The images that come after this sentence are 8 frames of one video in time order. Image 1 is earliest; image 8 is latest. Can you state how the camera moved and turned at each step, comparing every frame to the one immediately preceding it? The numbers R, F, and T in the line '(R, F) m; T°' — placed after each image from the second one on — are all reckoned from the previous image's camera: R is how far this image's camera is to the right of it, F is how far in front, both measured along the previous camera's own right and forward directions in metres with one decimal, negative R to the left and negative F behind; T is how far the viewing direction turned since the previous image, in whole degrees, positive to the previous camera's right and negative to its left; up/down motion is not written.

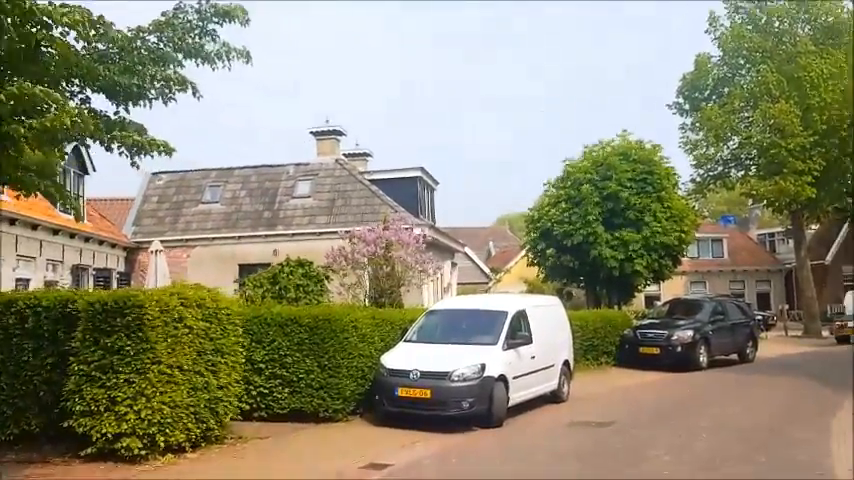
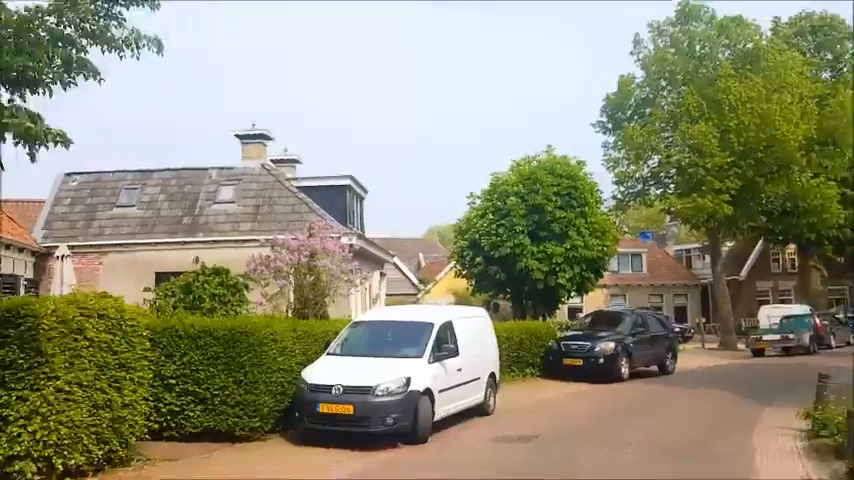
(-0.4, +0.6) m; +6°
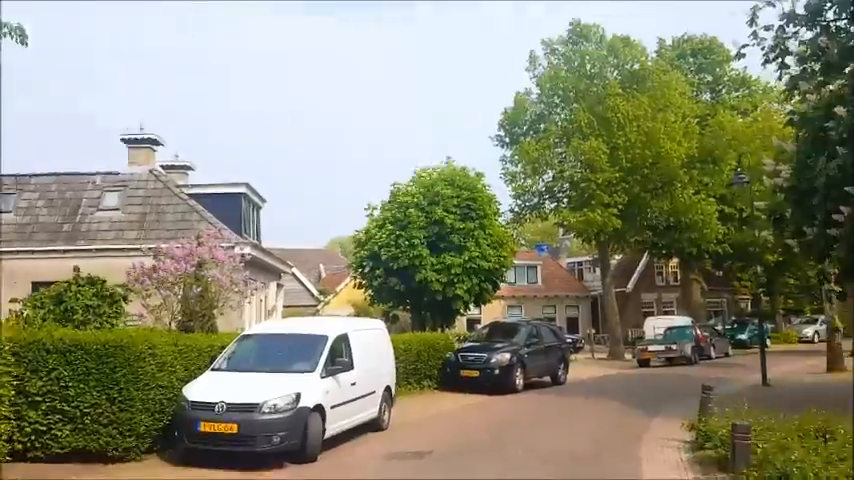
(+0.1, +0.2) m; +7°
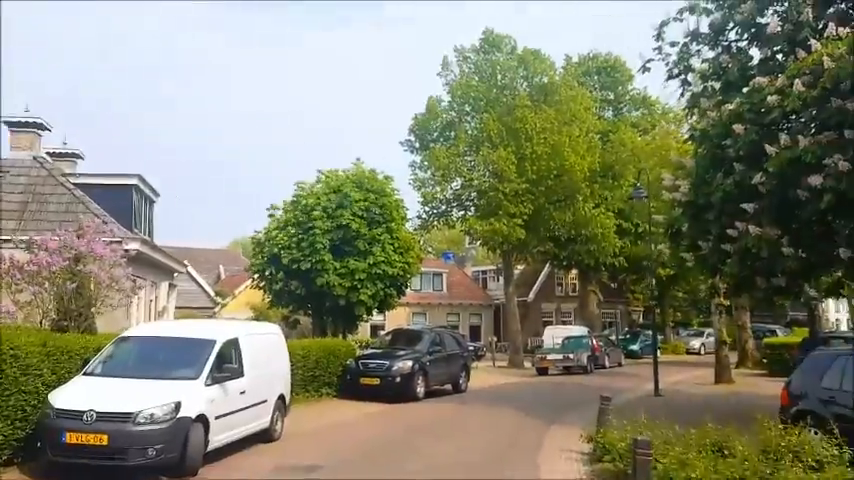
(+0.1, +0.4) m; +7°
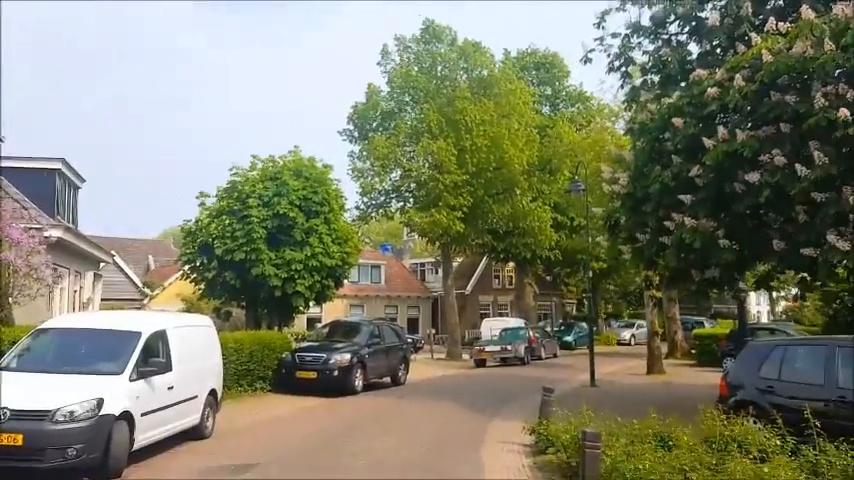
(0.0, +0.3) m; +4°
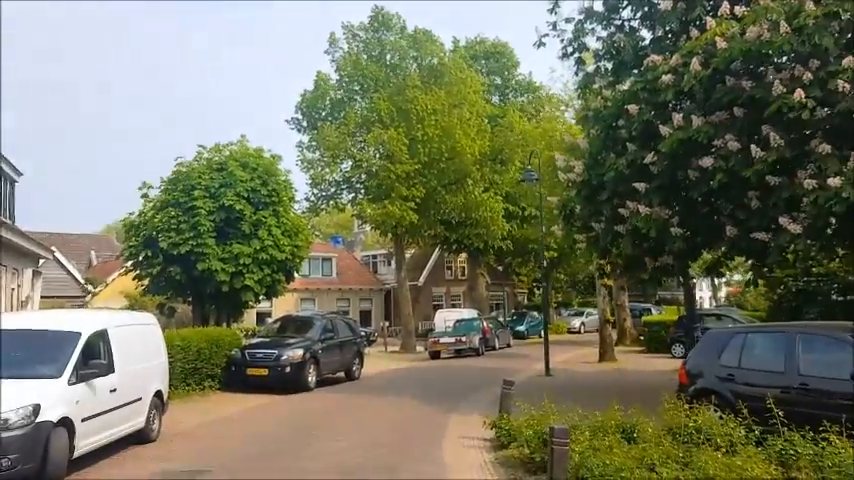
(-0.1, +0.3) m; +3°
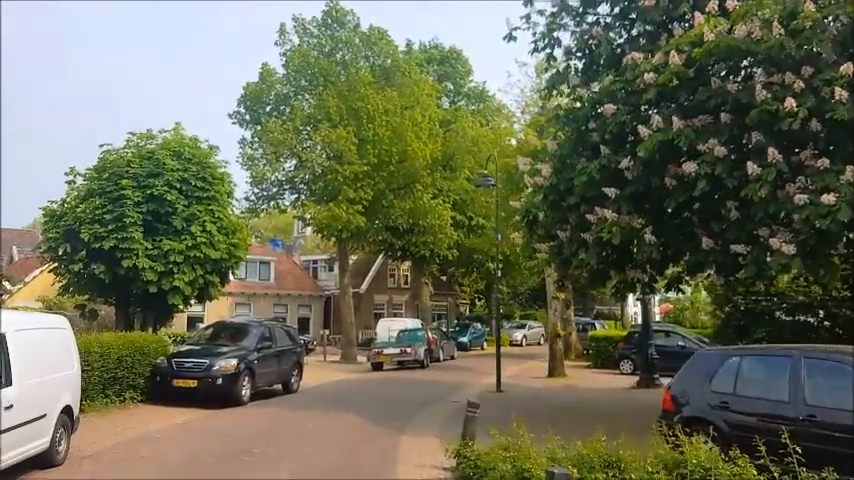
(-0.2, +1.3) m; +4°
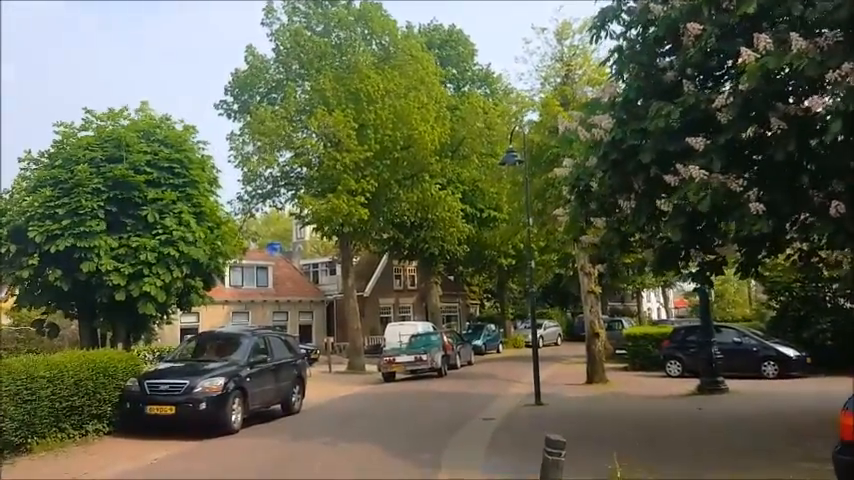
(-0.4, +3.0) m; 0°
